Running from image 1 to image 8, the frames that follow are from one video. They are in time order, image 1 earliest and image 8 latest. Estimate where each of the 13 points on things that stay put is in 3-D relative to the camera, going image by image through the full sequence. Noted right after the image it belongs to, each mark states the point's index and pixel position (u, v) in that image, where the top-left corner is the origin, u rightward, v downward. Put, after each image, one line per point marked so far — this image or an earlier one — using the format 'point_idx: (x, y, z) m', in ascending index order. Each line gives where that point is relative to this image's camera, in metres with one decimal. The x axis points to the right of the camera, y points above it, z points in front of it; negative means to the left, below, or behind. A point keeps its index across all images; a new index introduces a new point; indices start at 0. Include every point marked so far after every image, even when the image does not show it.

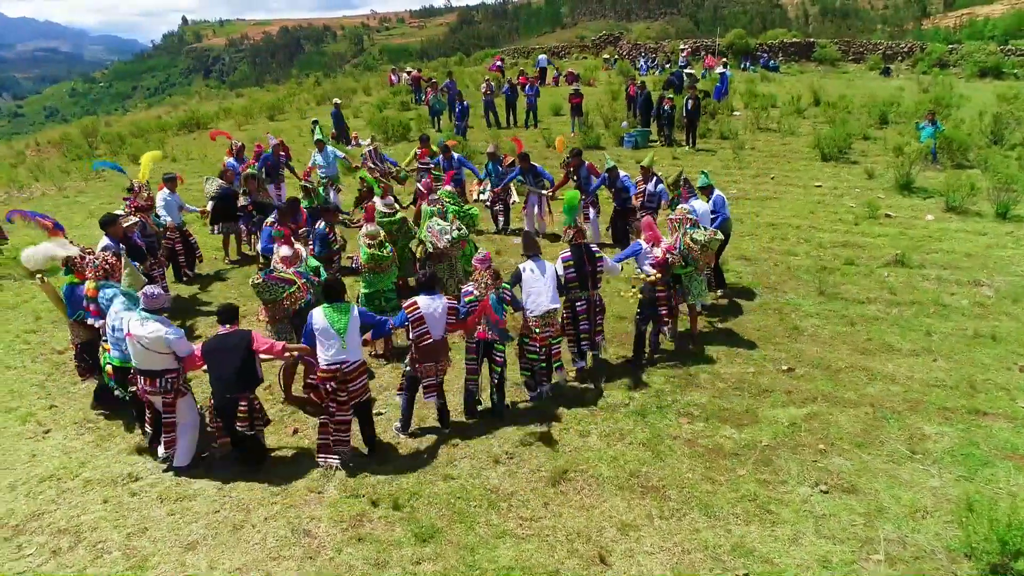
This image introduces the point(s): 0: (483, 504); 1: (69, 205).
0: (-0.2, -1.8, +6.0) m
1: (-11.3, +2.1, +18.2) m
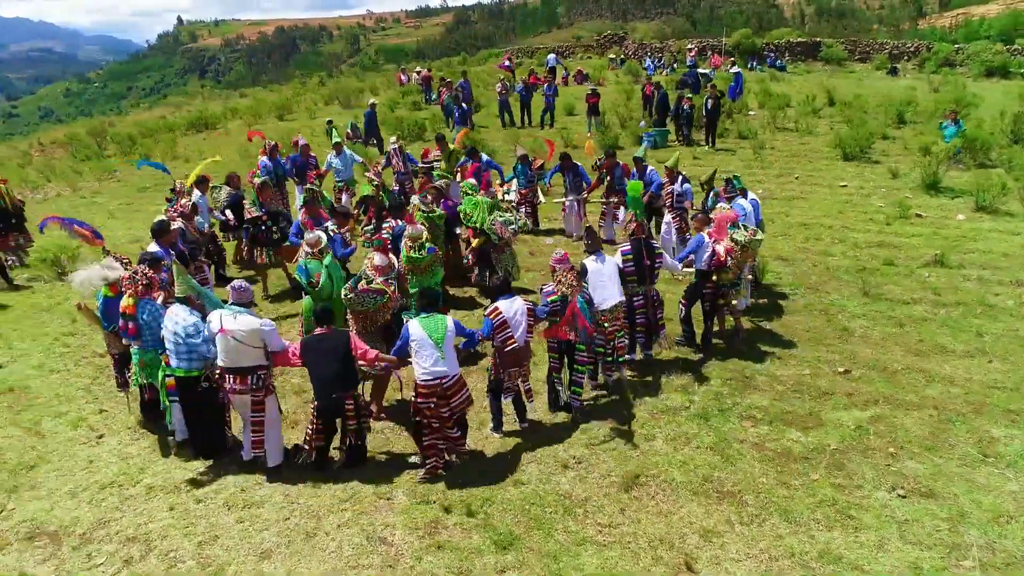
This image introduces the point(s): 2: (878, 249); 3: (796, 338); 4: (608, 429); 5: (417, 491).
0: (+0.4, -1.8, +5.8) m
1: (-10.8, +2.1, +18.0) m
2: (+6.3, +0.7, +12.3) m
3: (+3.7, -0.6, +9.1) m
4: (+0.9, -1.4, +6.9) m
5: (-0.8, -1.7, +6.1) m
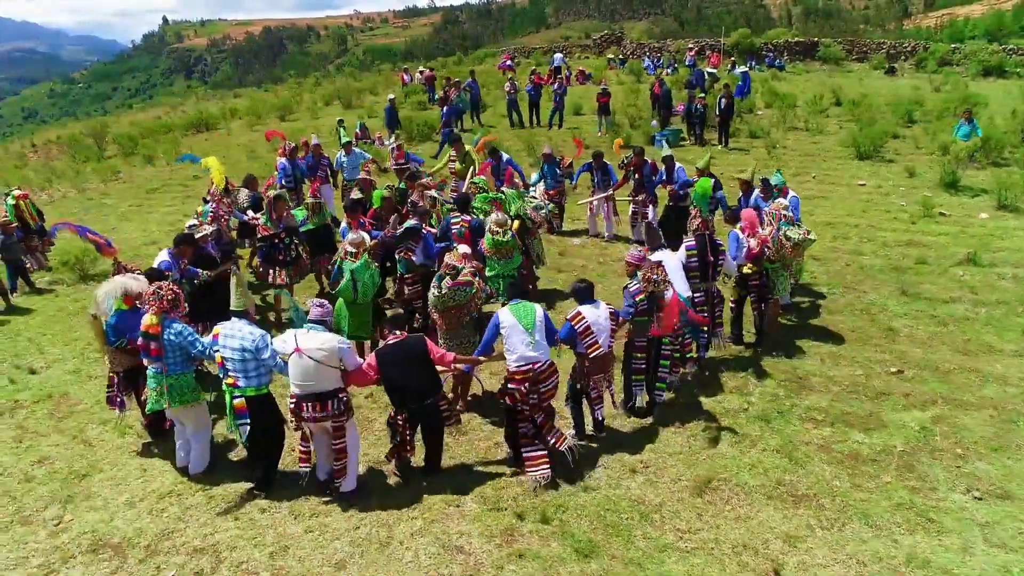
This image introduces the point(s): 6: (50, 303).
0: (+1.0, -1.8, +5.7) m
1: (-10.4, +2.0, +17.7) m
2: (+6.8, +0.7, +12.2) m
3: (+4.2, -0.6, +9.0) m
4: (+1.5, -1.4, +6.8) m
5: (-0.2, -1.8, +5.9) m
6: (-6.8, -0.2, +10.5) m
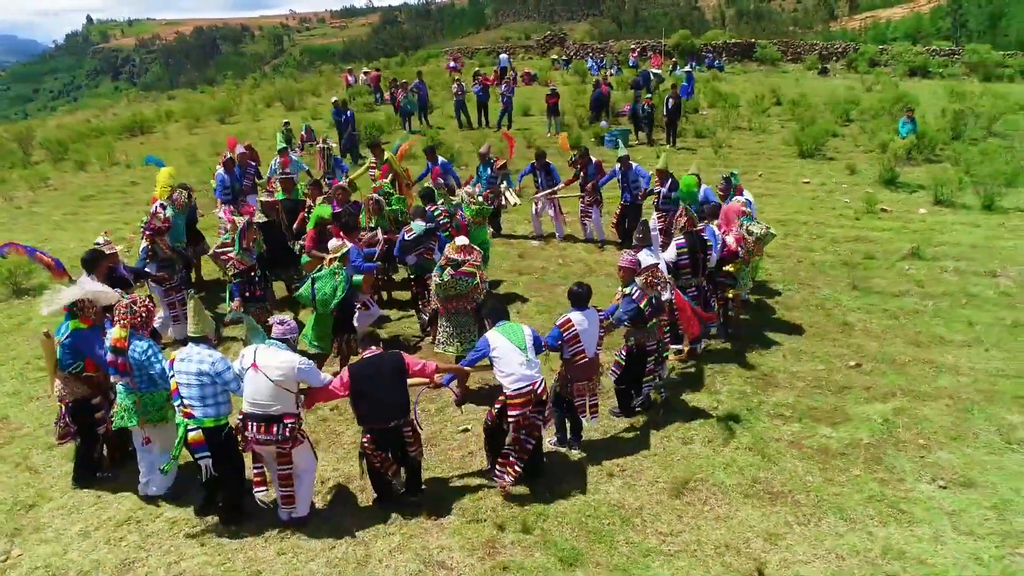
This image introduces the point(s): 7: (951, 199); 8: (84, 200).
0: (+0.8, -1.9, +5.7) m
1: (-11.5, +1.7, +16.8) m
2: (+6.1, +0.8, +12.6) m
3: (+3.8, -0.6, +9.2) m
4: (+1.3, -1.4, +6.8) m
5: (-0.4, -1.8, +5.8) m
6: (-7.3, -0.5, +9.8) m
7: (+9.3, +1.9, +15.0) m
8: (-11.0, +2.3, +18.3) m
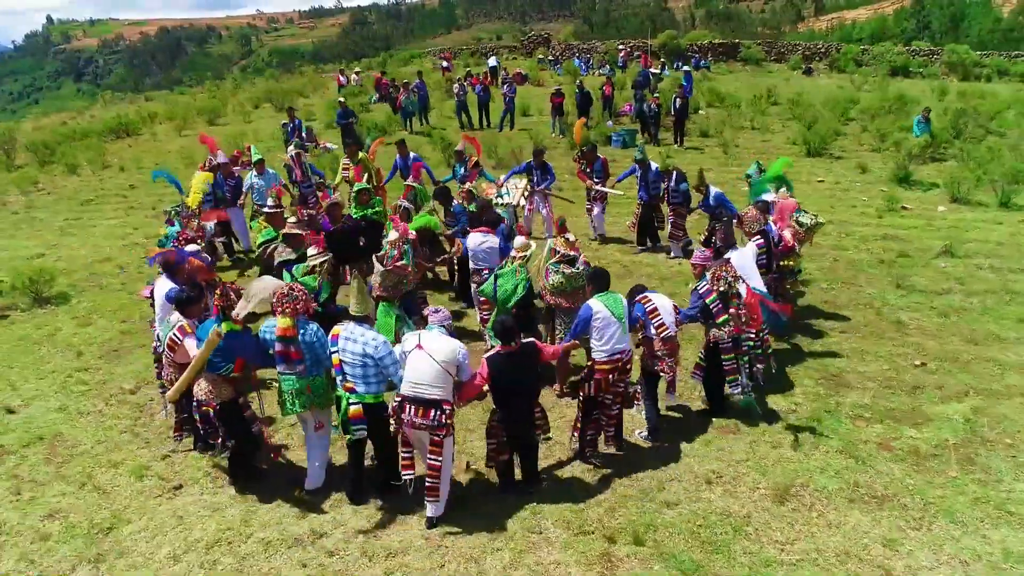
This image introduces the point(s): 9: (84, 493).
0: (+1.7, -1.9, +5.5) m
1: (-11.1, +1.5, +16.2) m
2: (+6.7, +0.8, +12.6) m
3: (+4.5, -0.6, +9.2) m
4: (+2.1, -1.5, +6.7) m
5: (+0.5, -1.9, +5.6) m
6: (-6.6, -0.6, +9.4) m
7: (+9.7, +1.9, +15.1) m
8: (-10.7, +2.1, +17.8) m
9: (-3.7, -1.8, +6.1) m
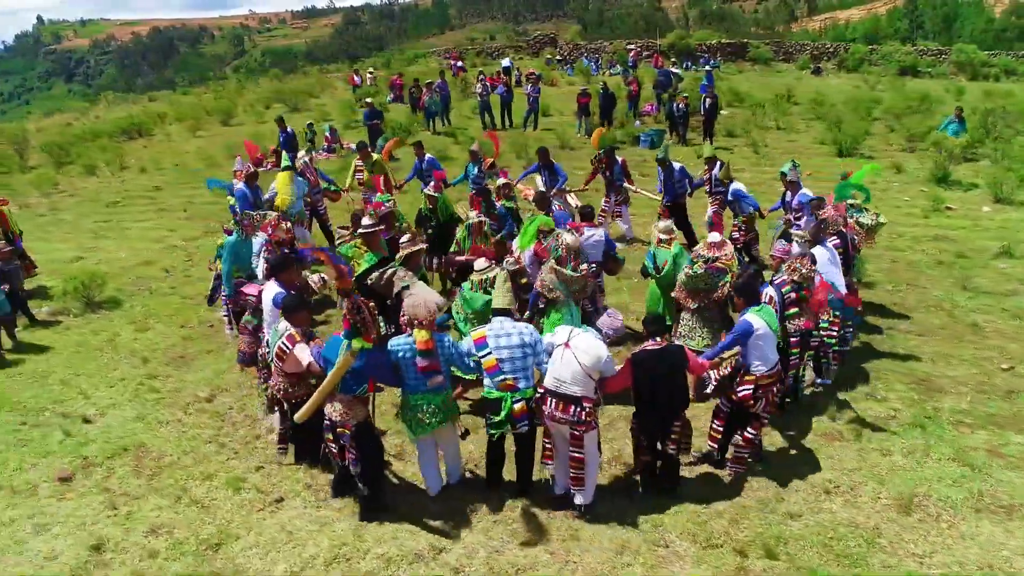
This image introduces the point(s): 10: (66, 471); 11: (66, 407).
0: (+2.6, -1.9, +5.4) m
1: (-10.2, +1.4, +15.9) m
2: (+7.5, +0.8, +12.5) m
3: (+5.4, -0.6, +9.0) m
4: (+3.0, -1.5, +6.5) m
5: (+1.4, -1.9, +5.4) m
6: (-5.7, -0.6, +9.2) m
7: (+10.6, +1.9, +15.0) m
8: (-9.9, +2.0, +17.5) m
9: (-2.7, -1.8, +5.9) m
10: (-4.0, -1.6, +6.3) m
11: (-4.7, -1.2, +7.4) m
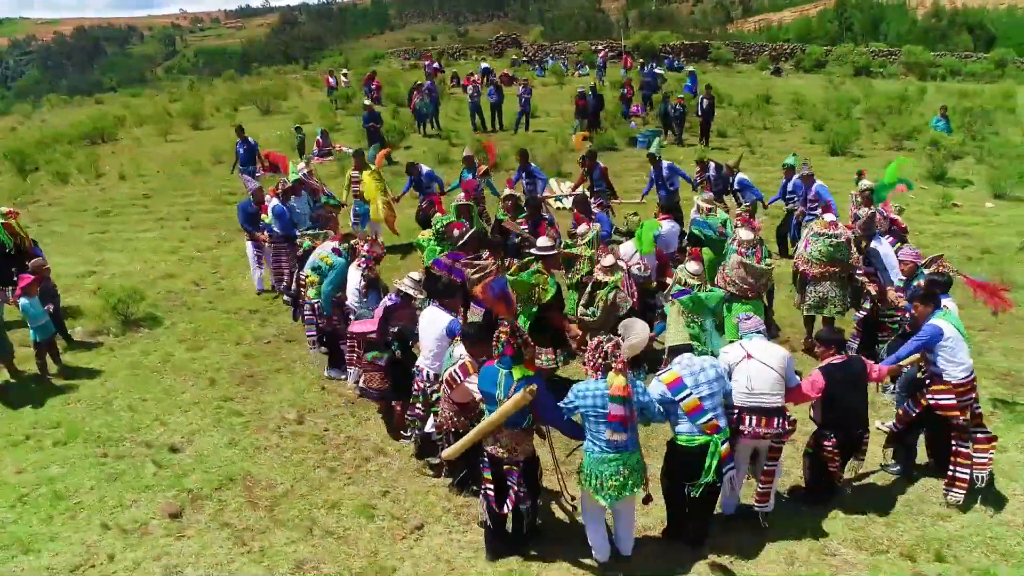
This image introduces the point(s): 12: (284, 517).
0: (+3.9, -1.9, +5.4) m
1: (-9.8, +1.1, +15.0) m
2: (+8.2, +0.9, +12.9) m
3: (+6.3, -0.6, +9.3) m
4: (+4.1, -1.5, +6.6) m
5: (+2.6, -1.9, +5.4) m
6: (-4.7, -0.9, +8.6) m
7: (+11.0, +2.1, +15.7) m
8: (-9.6, +1.7, +16.6) m
9: (-1.5, -2.0, +5.5) m
10: (-2.8, -1.8, +5.9) m
11: (-3.6, -1.4, +6.9) m
12: (-1.9, -1.9, +5.8) m
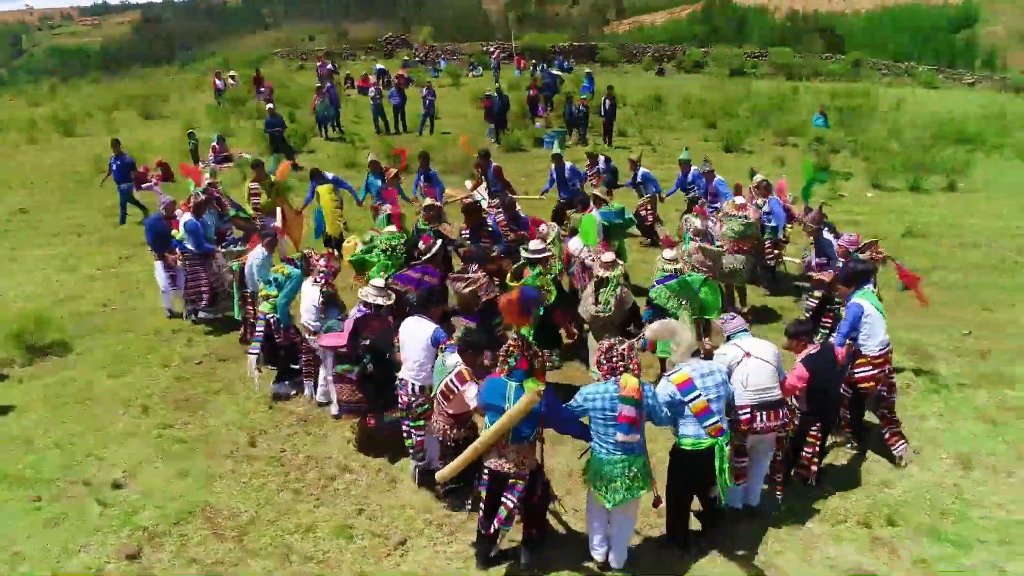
0: (+3.7, -1.8, +6.0) m
1: (-11.4, +0.5, +13.4) m
2: (+6.7, +1.2, +14.0) m
3: (+5.5, -0.3, +10.2) m
4: (+3.8, -1.3, +7.2) m
5: (+2.5, -1.9, +5.8) m
6: (-5.3, -1.2, +7.8) m
7: (+9.0, +2.5, +17.2) m
8: (-11.4, +1.1, +15.0) m
9: (-1.6, -2.1, +5.3) m
10: (-3.0, -2.0, +5.5) m
11: (-3.9, -1.7, +6.4) m
12: (-2.0, -2.0, +5.5) m
